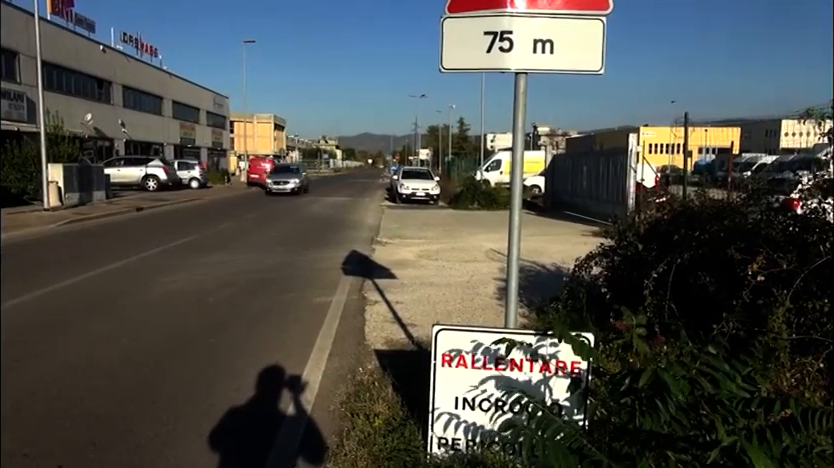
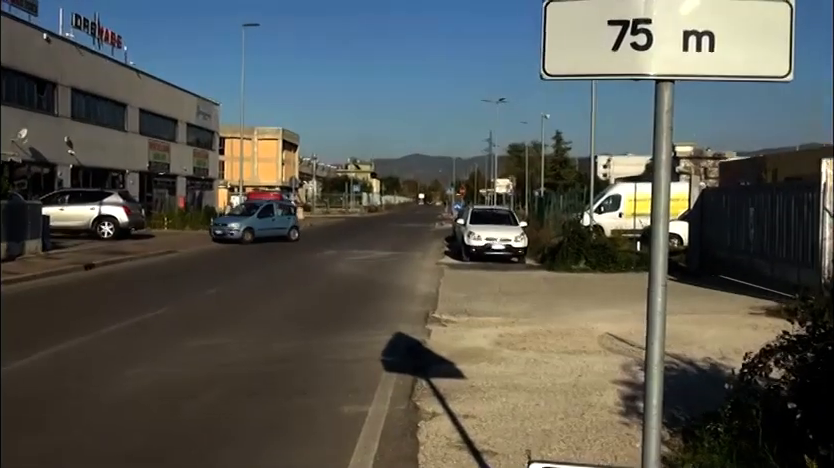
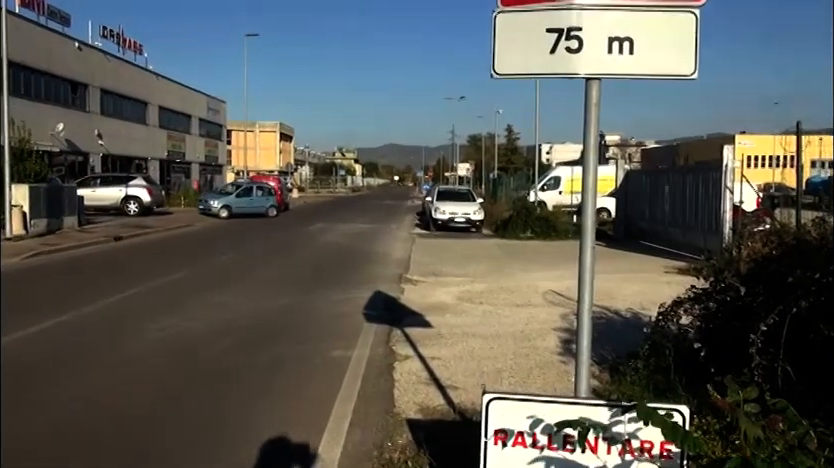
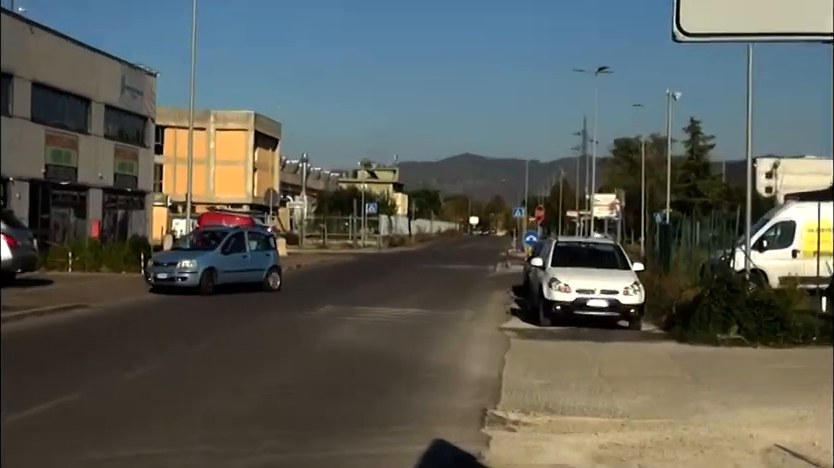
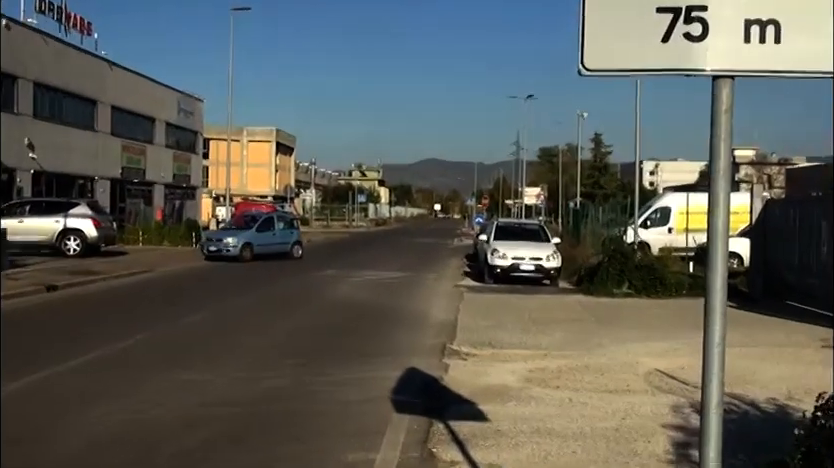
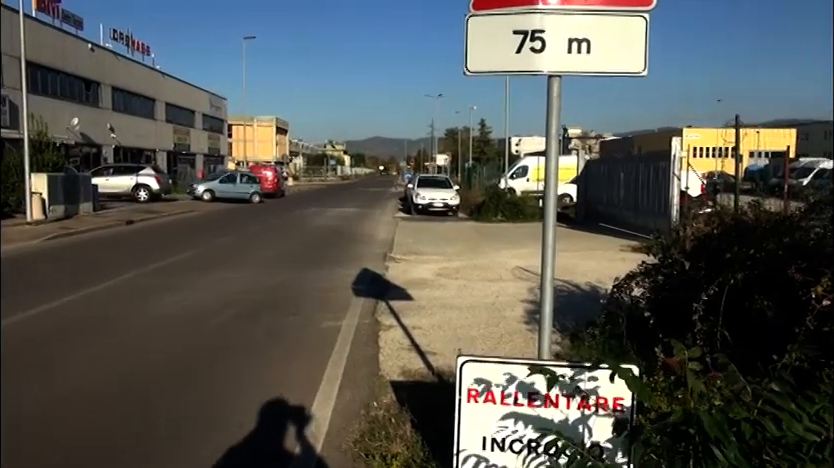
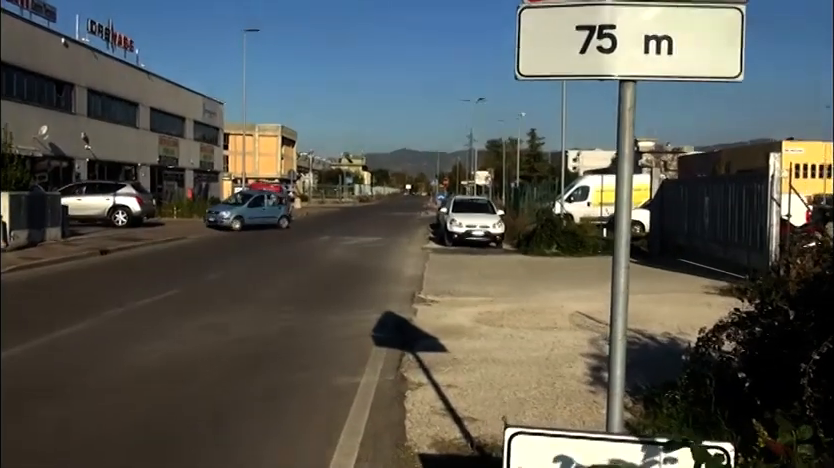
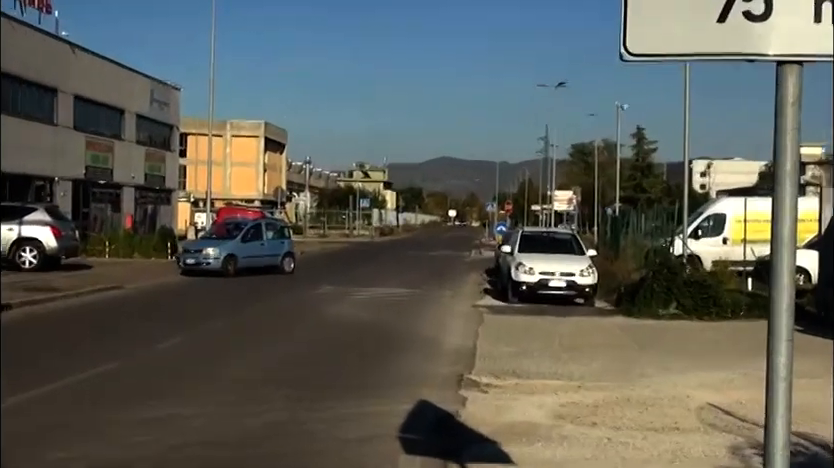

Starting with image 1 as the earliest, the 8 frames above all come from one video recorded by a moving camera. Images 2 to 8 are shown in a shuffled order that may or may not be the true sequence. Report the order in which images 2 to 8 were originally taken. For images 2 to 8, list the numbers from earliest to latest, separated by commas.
6, 3, 7, 2, 5, 8, 4
